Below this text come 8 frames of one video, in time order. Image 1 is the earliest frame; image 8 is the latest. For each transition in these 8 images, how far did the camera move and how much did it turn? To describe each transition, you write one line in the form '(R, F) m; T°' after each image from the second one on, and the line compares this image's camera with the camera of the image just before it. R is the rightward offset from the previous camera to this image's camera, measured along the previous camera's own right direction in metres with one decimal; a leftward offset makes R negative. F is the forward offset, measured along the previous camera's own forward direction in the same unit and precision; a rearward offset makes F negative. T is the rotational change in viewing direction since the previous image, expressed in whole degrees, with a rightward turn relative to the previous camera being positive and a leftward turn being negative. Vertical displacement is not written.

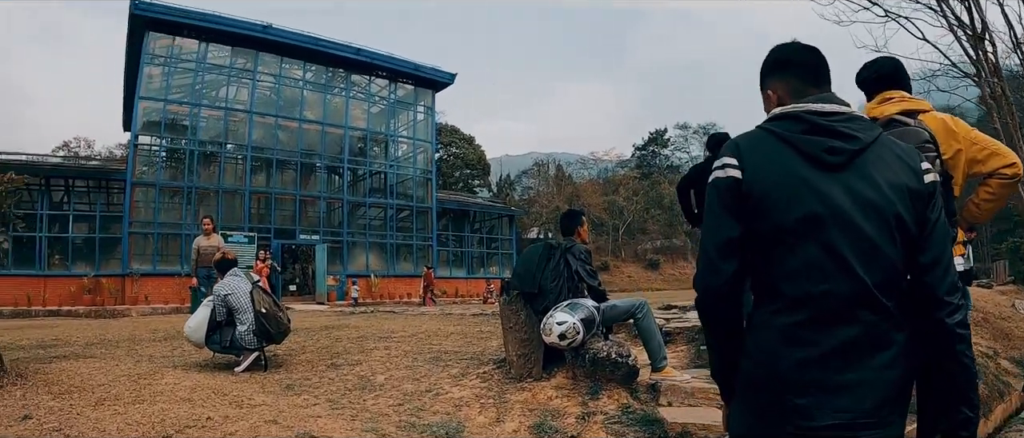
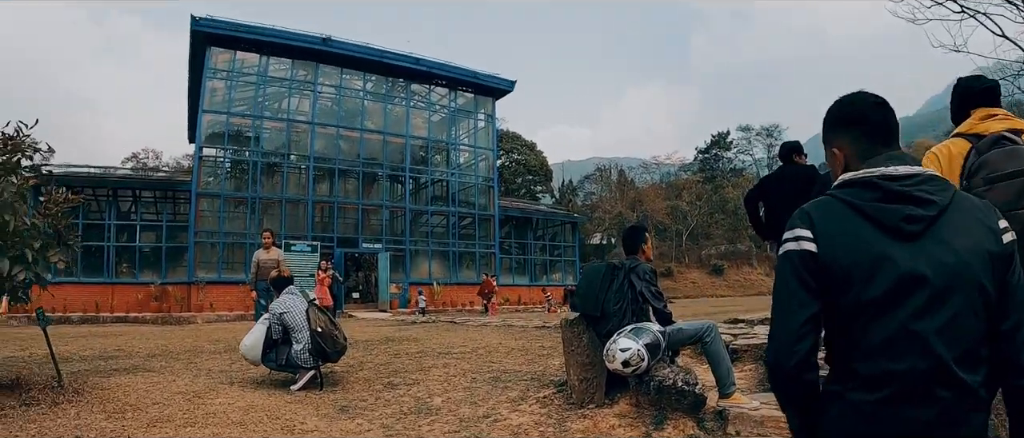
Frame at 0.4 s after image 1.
(0.0, +0.2) m; -5°
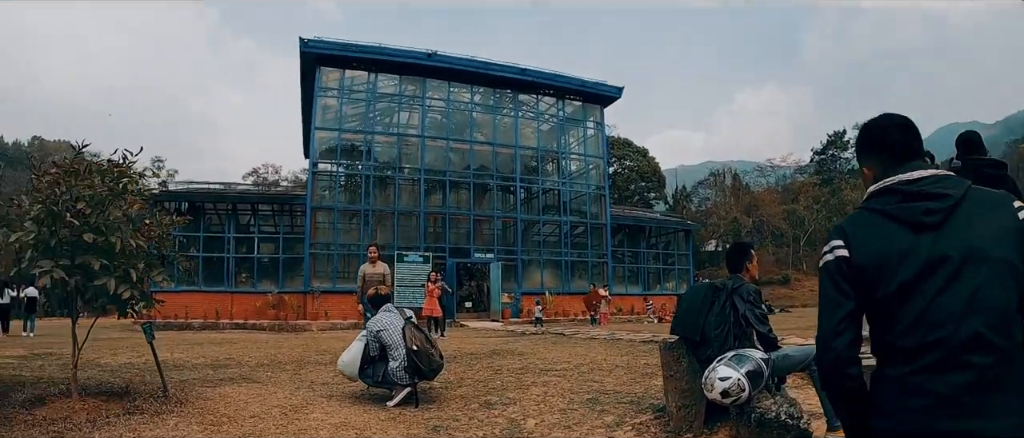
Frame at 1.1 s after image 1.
(+0.1, +0.2) m; -8°
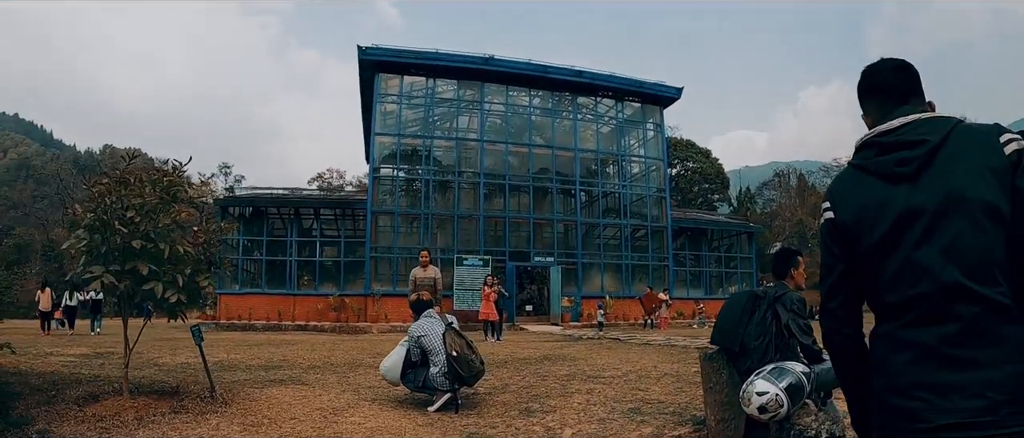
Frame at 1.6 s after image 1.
(+0.1, +0.1) m; -5°
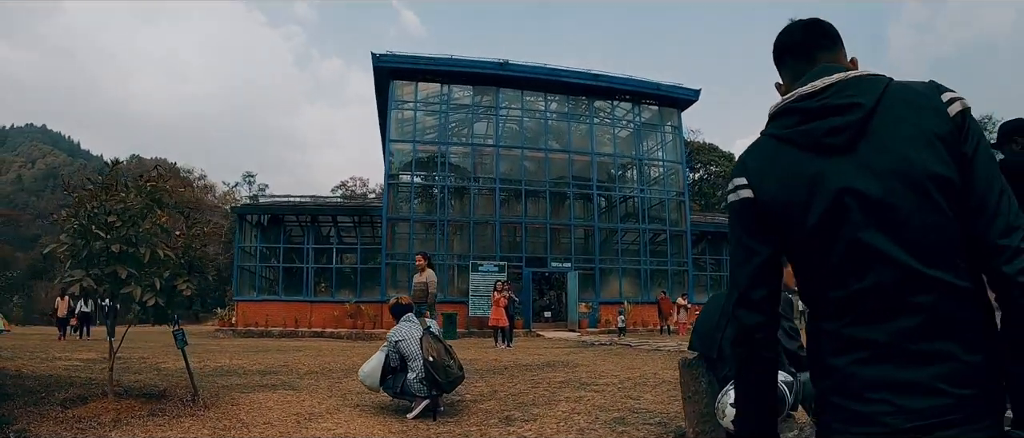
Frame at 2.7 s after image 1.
(+0.3, +0.3) m; -2°
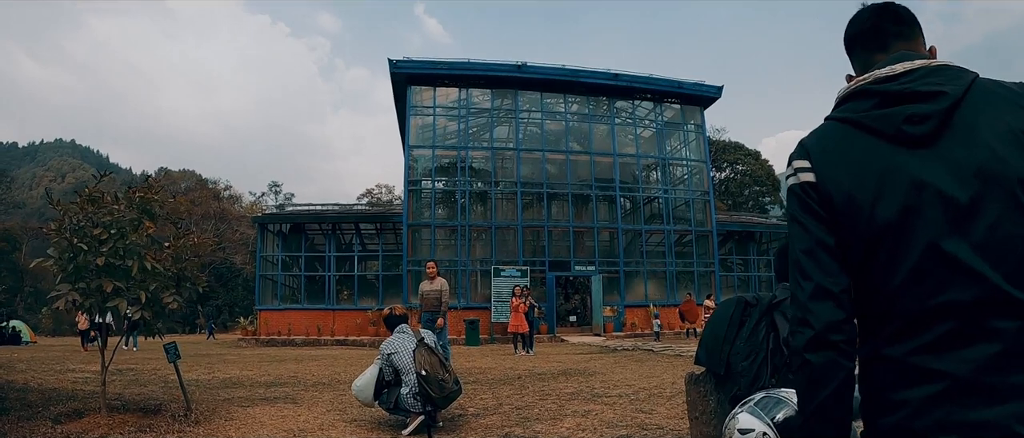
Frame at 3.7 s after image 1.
(+0.2, +0.4) m; -2°
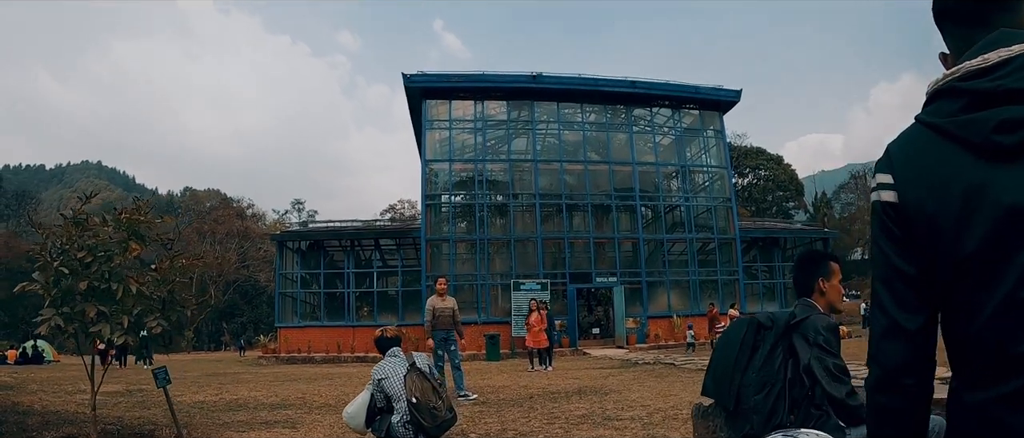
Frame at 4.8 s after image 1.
(+0.2, +0.3) m; -2°
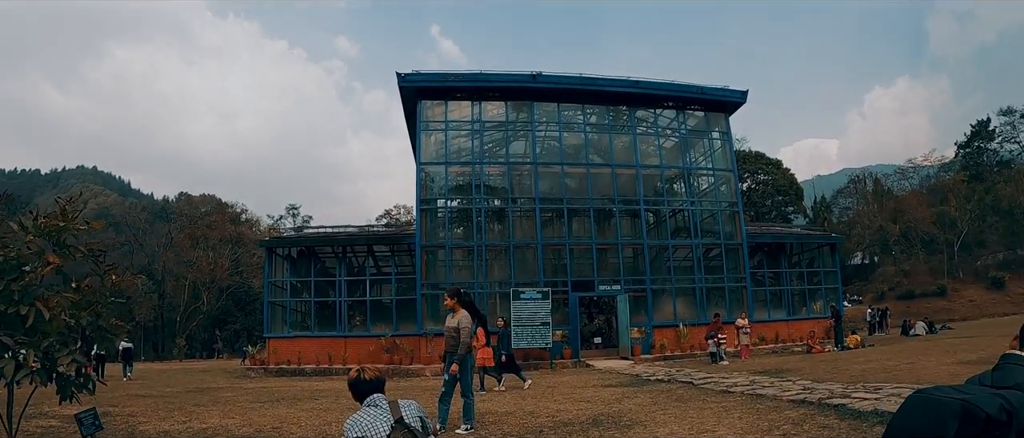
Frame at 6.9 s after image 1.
(-0.1, +1.1) m; 0°
